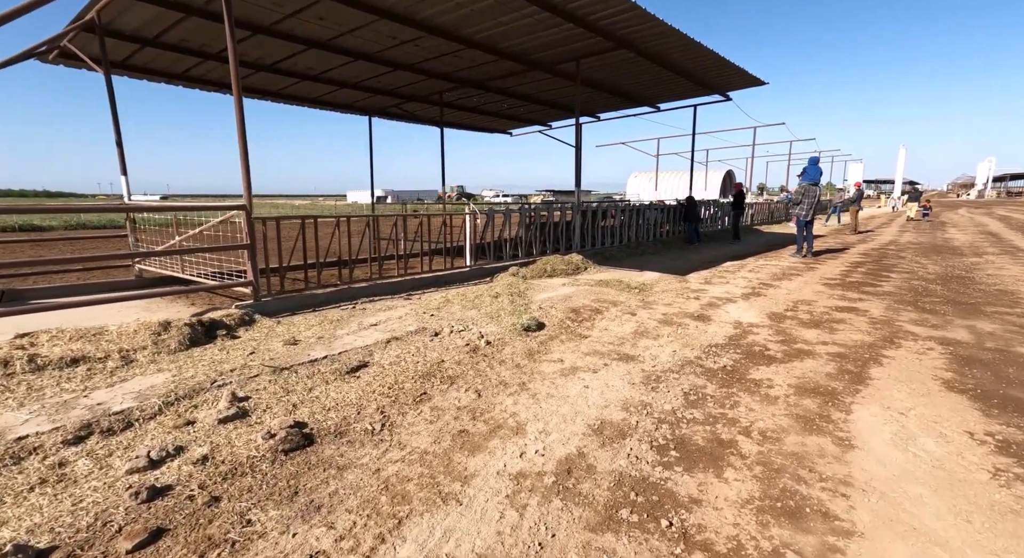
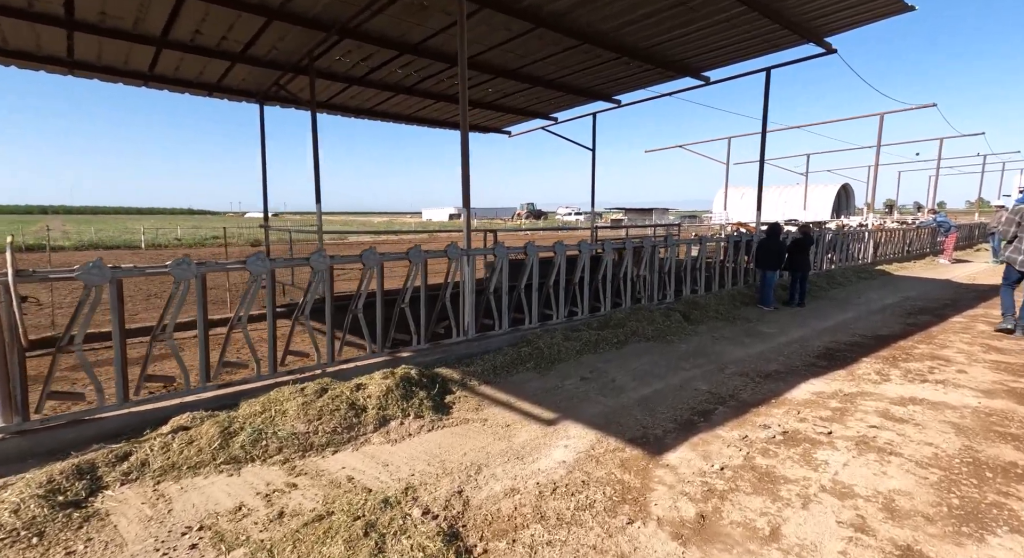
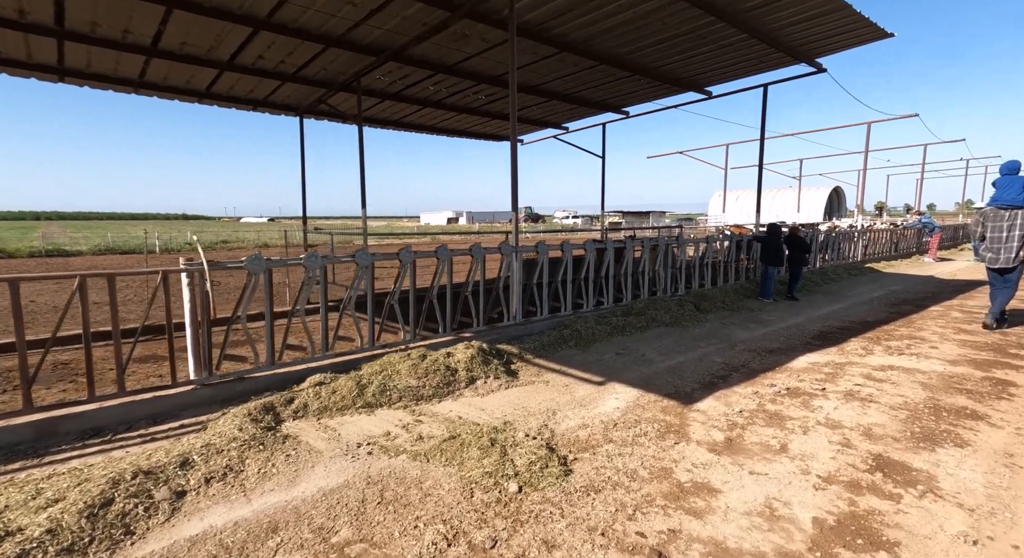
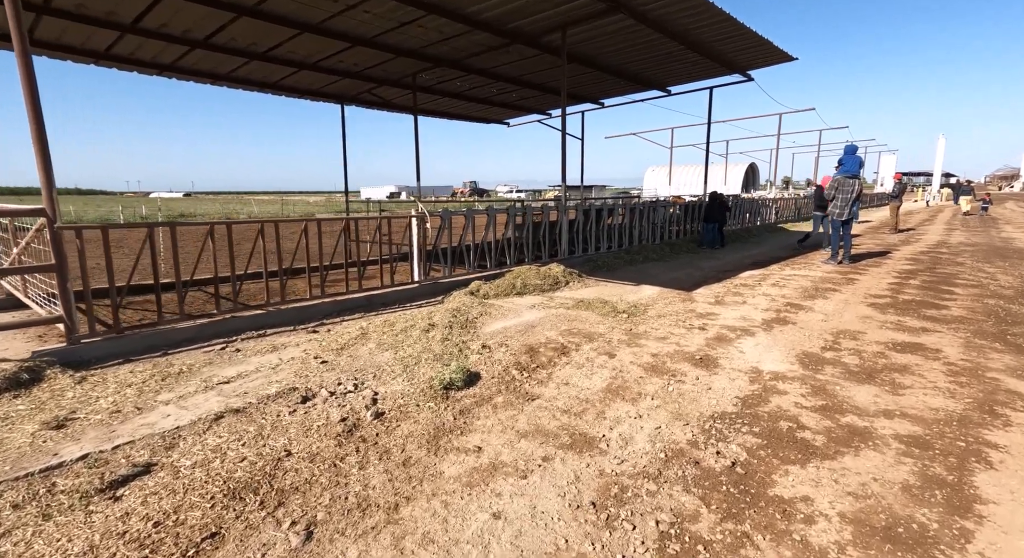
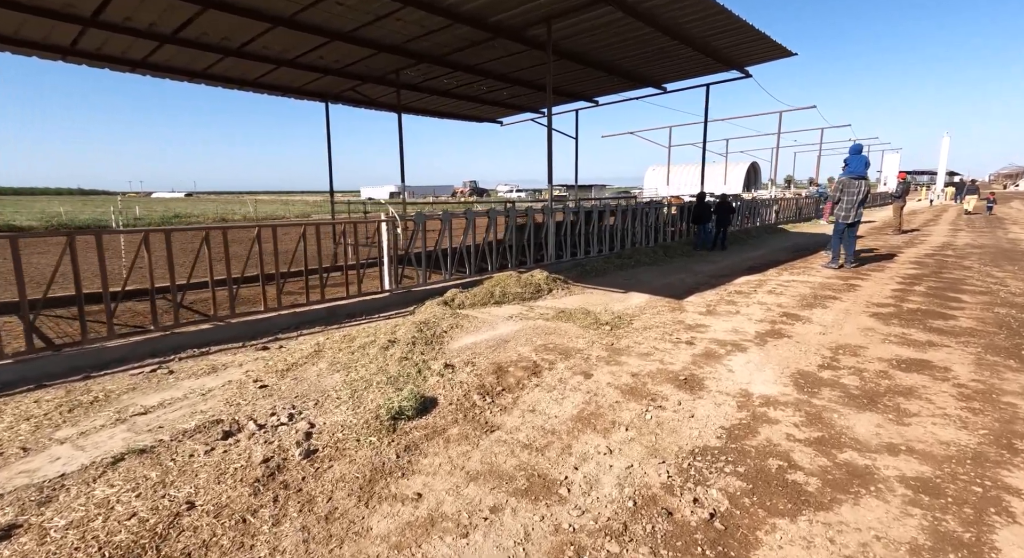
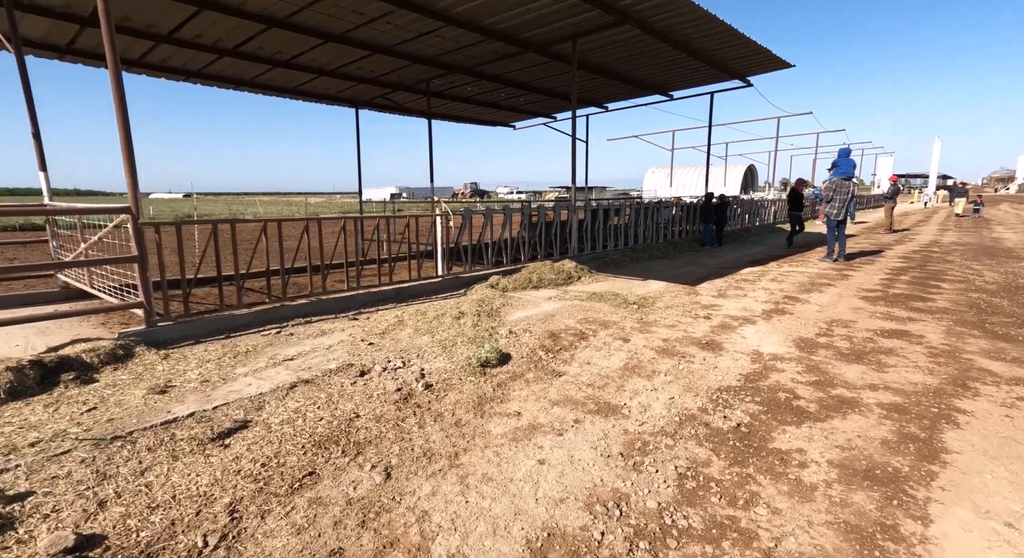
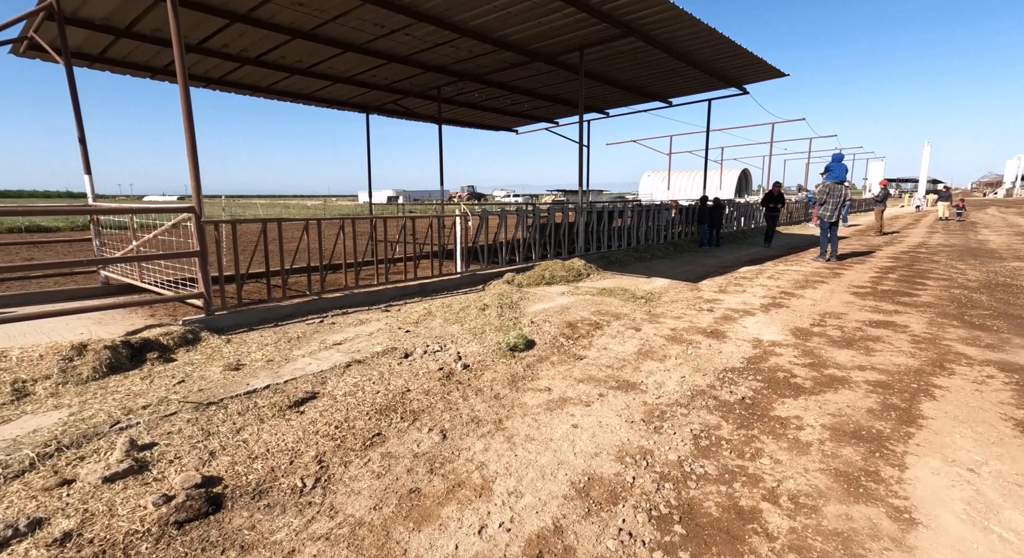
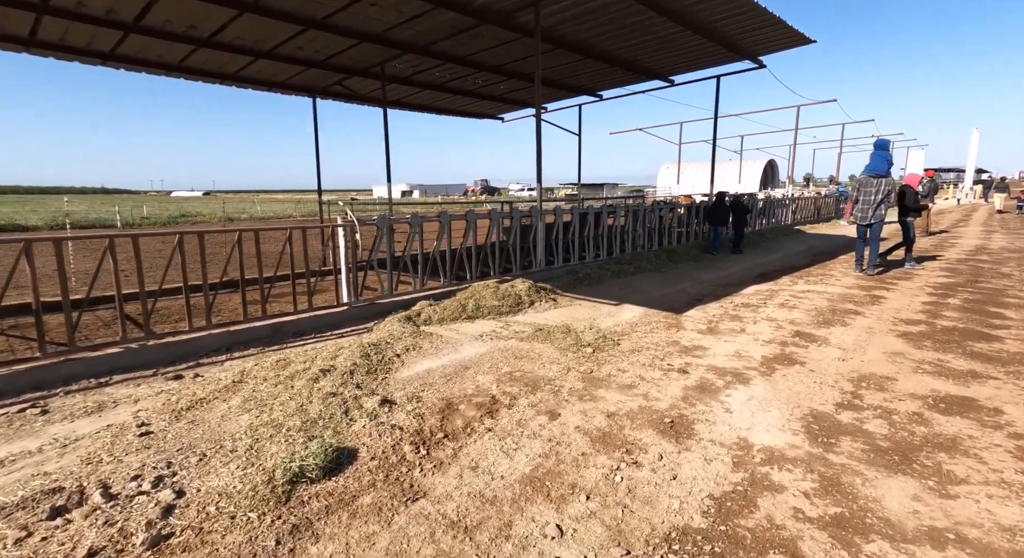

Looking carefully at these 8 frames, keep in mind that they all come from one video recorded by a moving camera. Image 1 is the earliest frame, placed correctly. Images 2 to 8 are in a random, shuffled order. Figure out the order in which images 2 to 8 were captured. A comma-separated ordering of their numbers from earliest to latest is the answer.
7, 6, 4, 5, 8, 3, 2
